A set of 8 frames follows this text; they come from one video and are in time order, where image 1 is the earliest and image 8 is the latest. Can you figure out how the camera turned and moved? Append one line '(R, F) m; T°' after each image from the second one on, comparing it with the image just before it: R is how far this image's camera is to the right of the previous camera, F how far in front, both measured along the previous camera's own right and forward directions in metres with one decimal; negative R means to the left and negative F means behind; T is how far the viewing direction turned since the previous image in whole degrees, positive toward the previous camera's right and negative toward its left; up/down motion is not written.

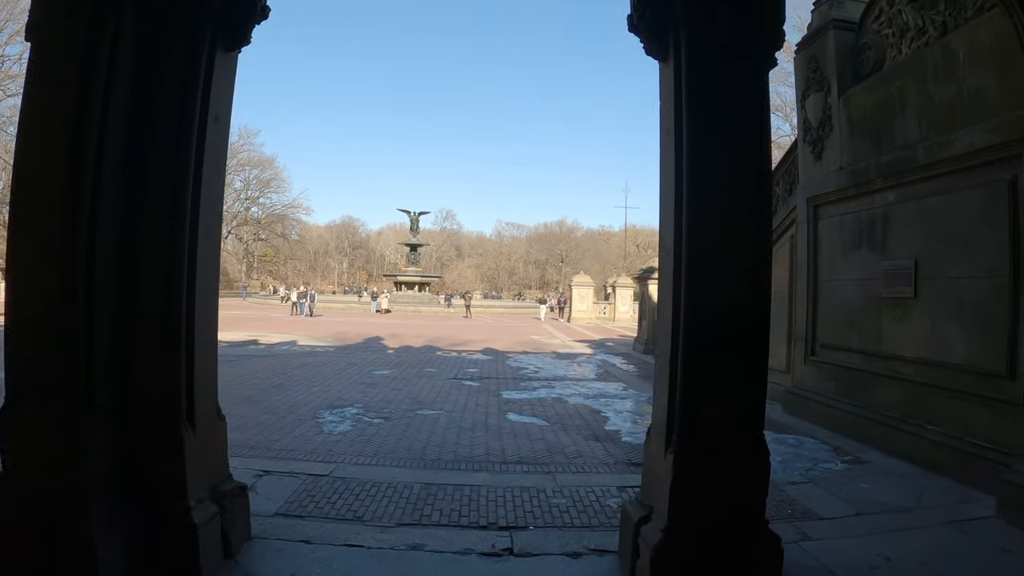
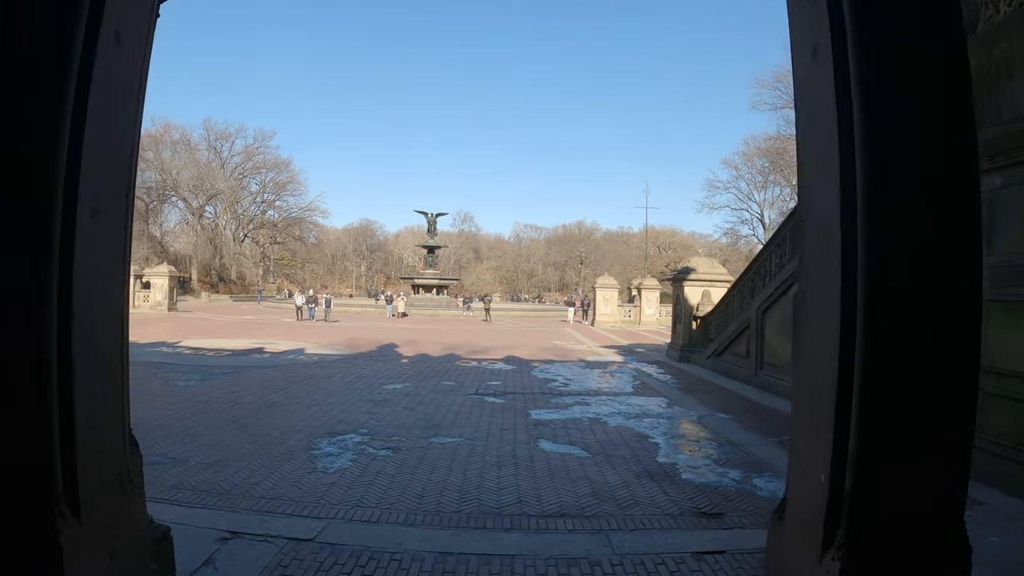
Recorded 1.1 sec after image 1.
(-0.1, +1.2) m; -2°
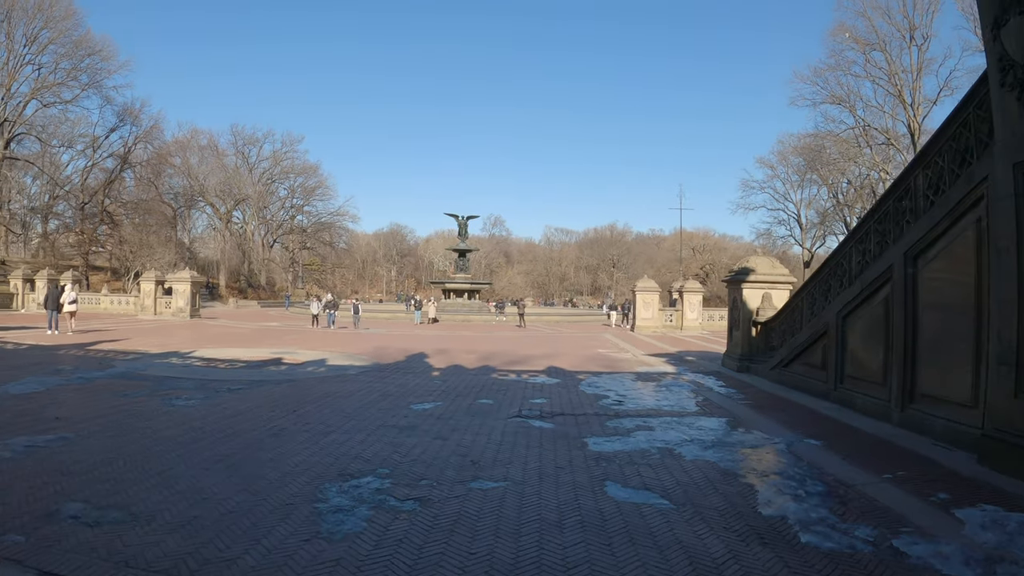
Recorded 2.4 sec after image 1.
(-0.2, +1.4) m; -3°
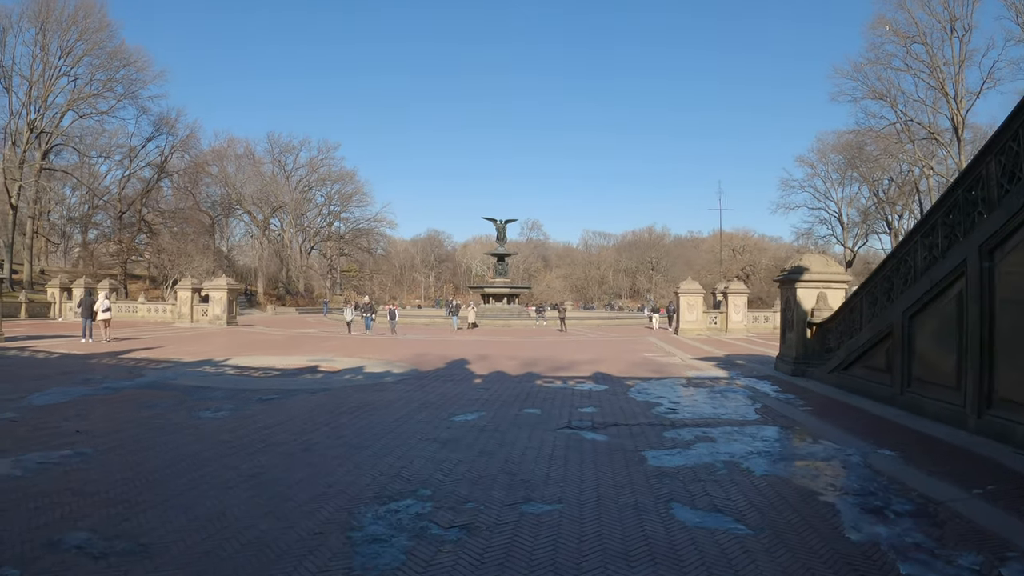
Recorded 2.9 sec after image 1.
(-0.1, +0.5) m; -3°
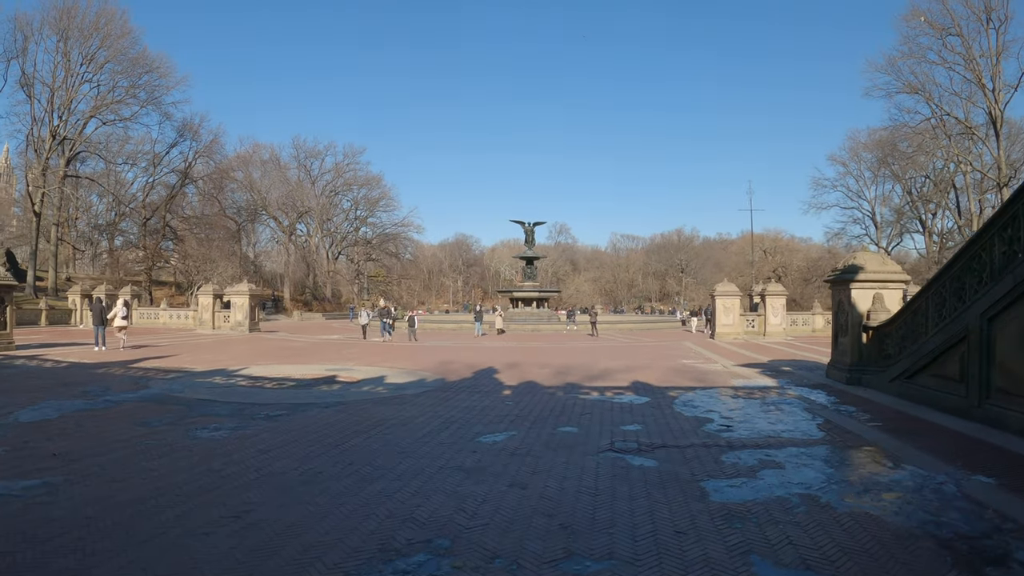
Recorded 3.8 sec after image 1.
(-0.1, +0.9) m; -2°
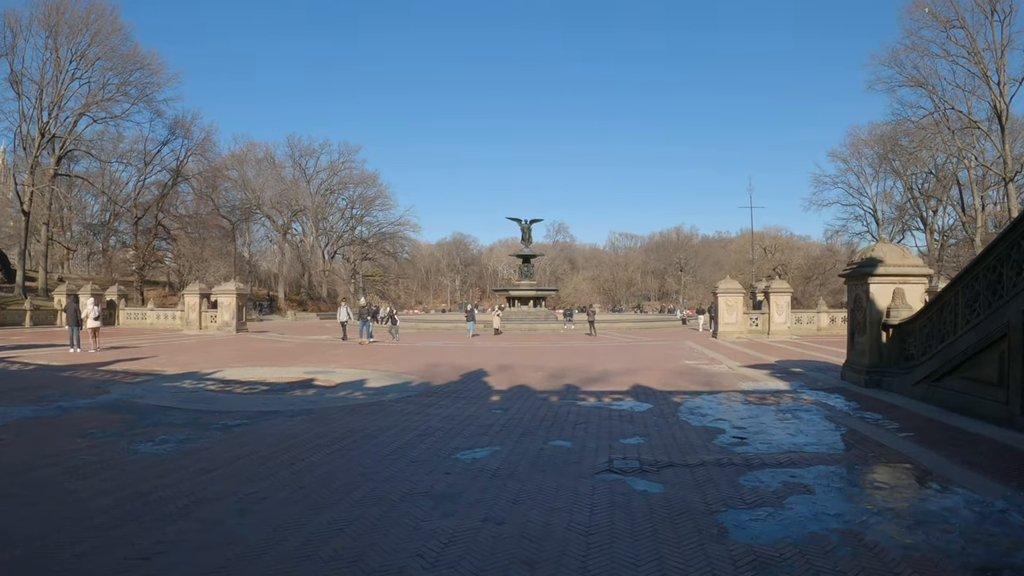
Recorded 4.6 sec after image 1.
(+0.2, +0.9) m; 0°
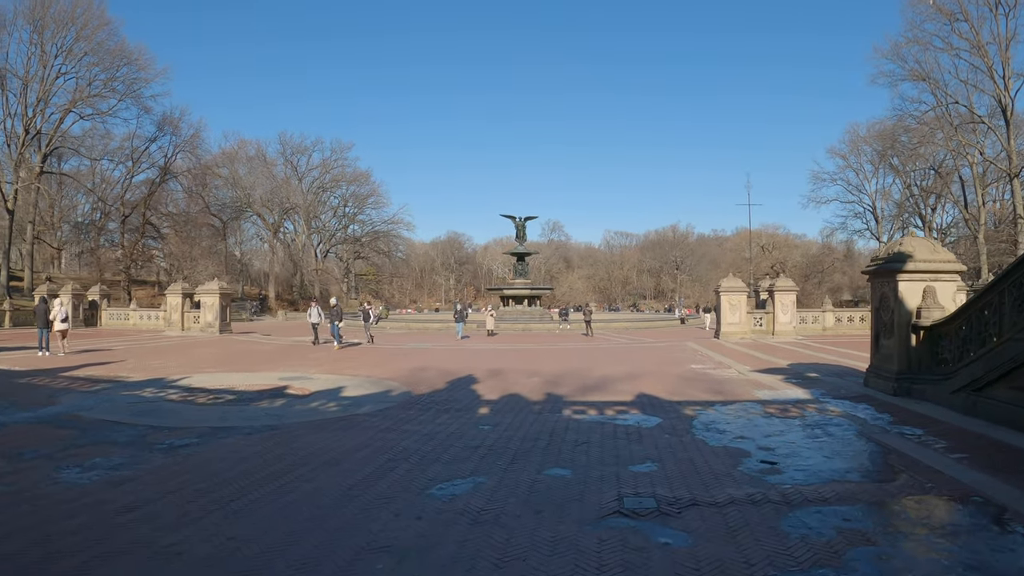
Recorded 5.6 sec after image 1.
(+0.1, +1.0) m; 0°
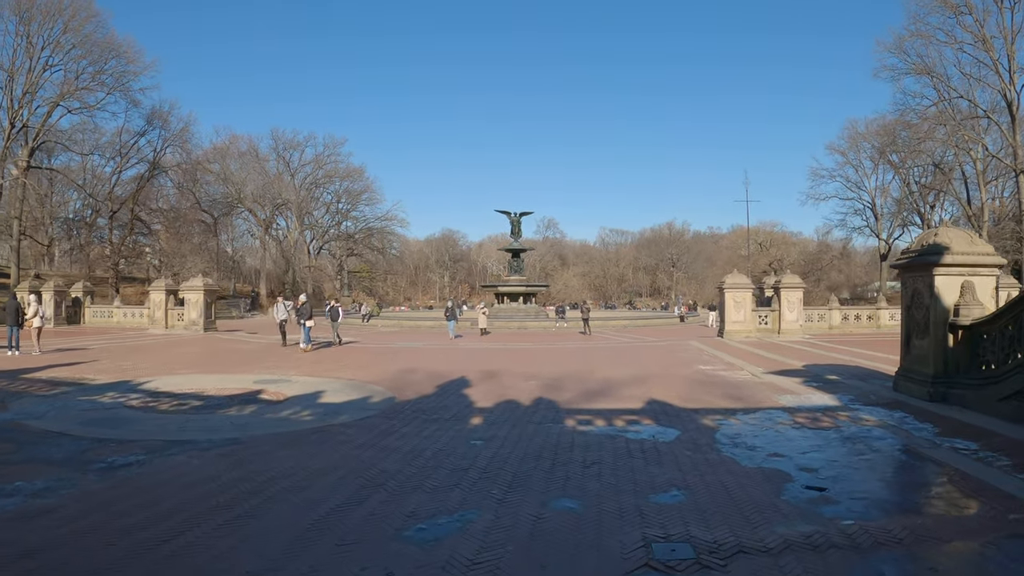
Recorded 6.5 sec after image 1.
(0.0, +1.0) m; 0°
